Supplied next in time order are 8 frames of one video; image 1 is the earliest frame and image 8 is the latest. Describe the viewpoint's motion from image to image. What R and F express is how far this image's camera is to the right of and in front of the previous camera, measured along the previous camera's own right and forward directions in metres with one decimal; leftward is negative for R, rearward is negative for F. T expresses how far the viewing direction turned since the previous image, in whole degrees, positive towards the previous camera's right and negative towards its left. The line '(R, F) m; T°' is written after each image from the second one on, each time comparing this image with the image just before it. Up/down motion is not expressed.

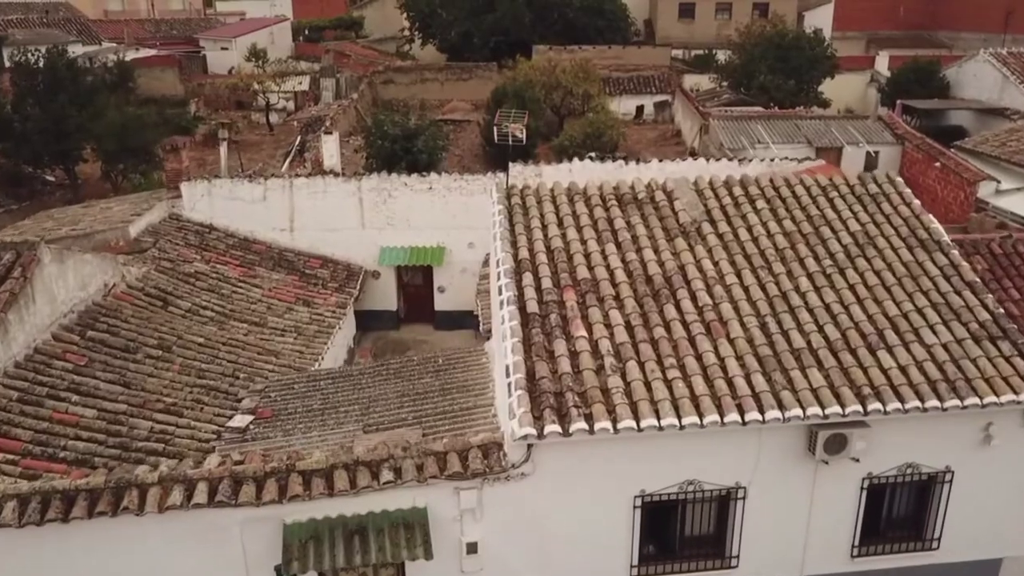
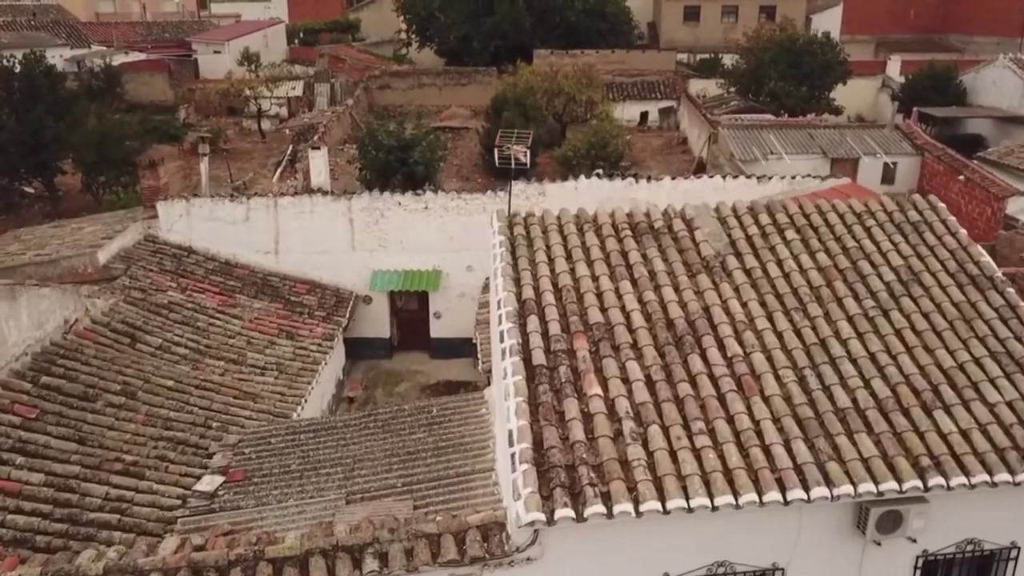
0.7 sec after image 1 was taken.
(0.0, +1.0) m; 0°
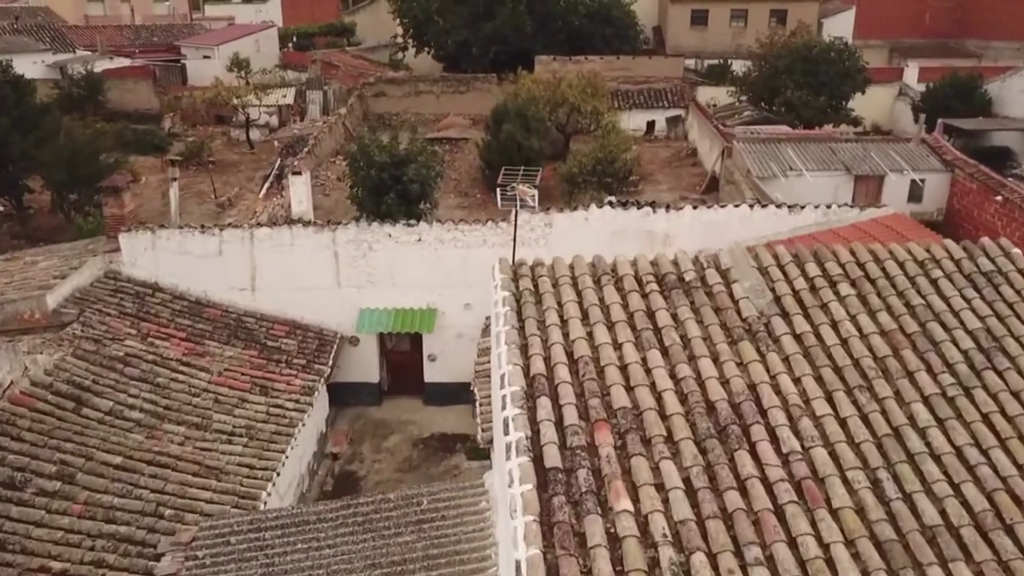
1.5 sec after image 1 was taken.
(-0.1, +1.4) m; 0°
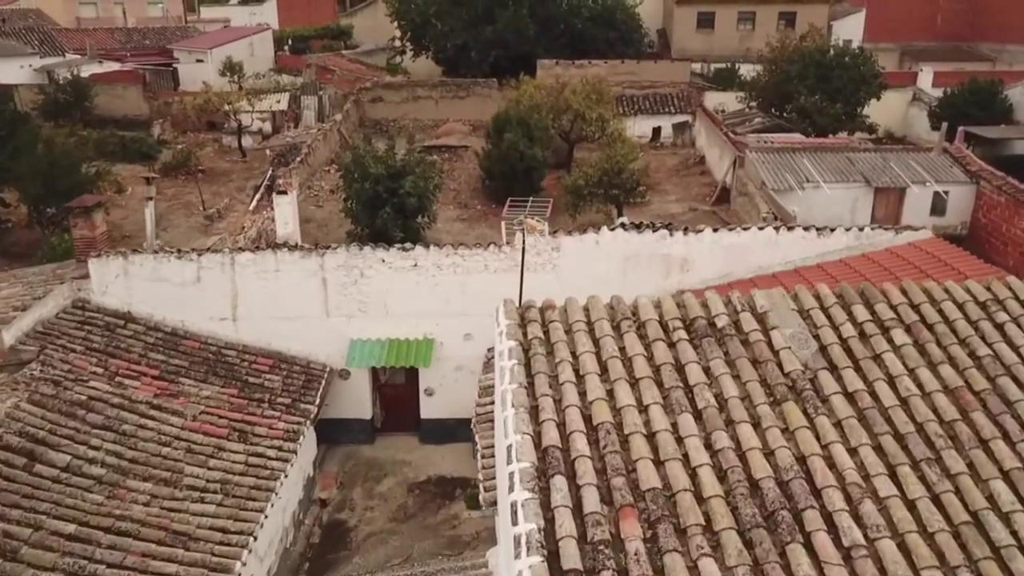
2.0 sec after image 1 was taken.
(-0.1, +1.0) m; 0°
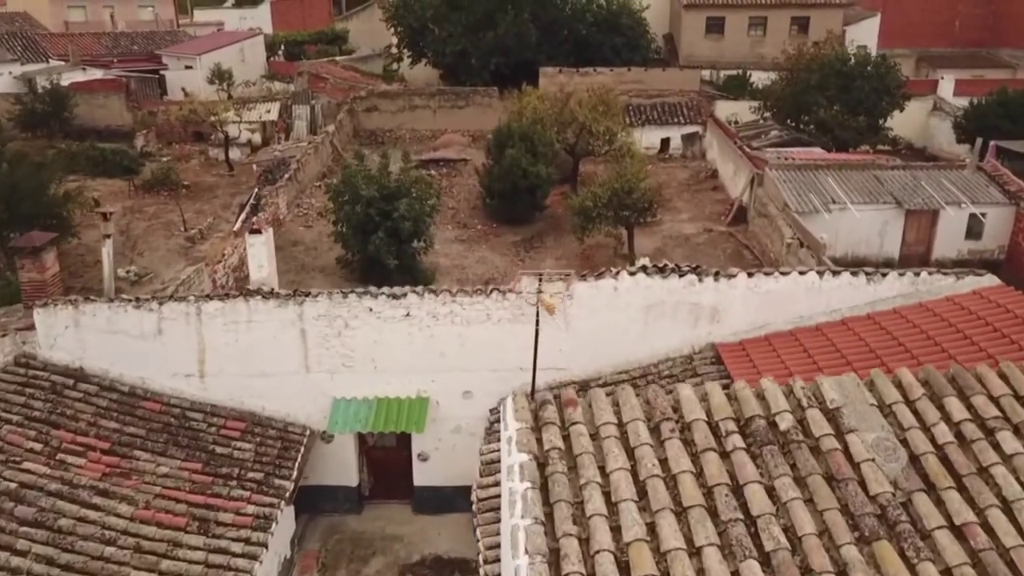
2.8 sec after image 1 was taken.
(-0.1, +1.4) m; 0°
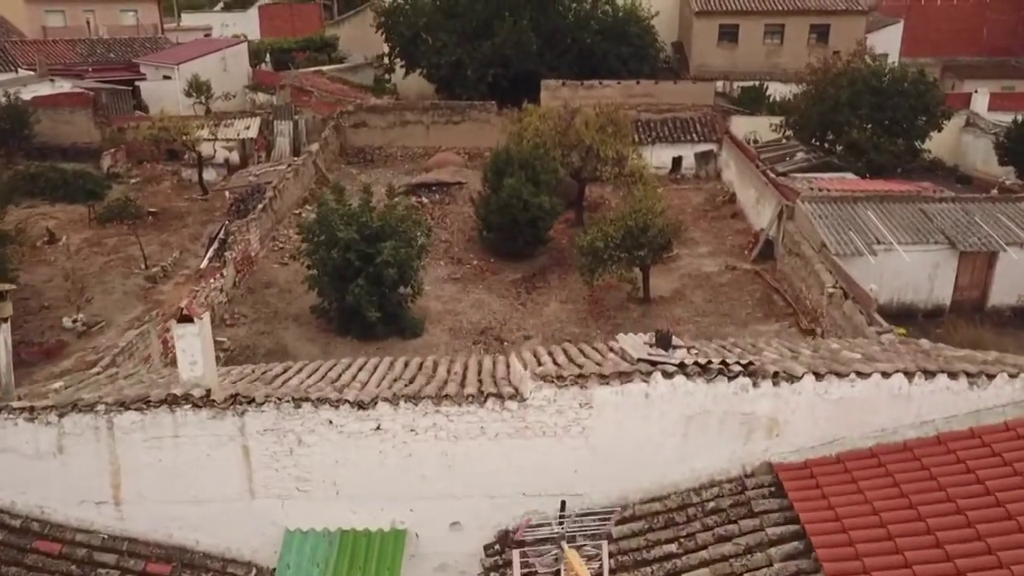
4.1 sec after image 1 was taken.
(0.0, +2.2) m; 0°
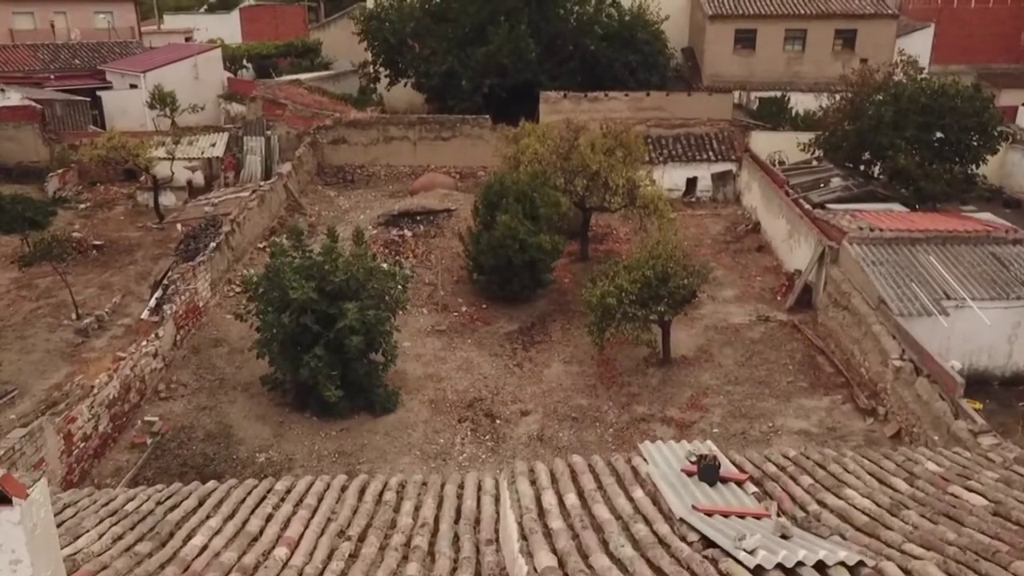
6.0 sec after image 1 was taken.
(+0.1, +2.8) m; 0°
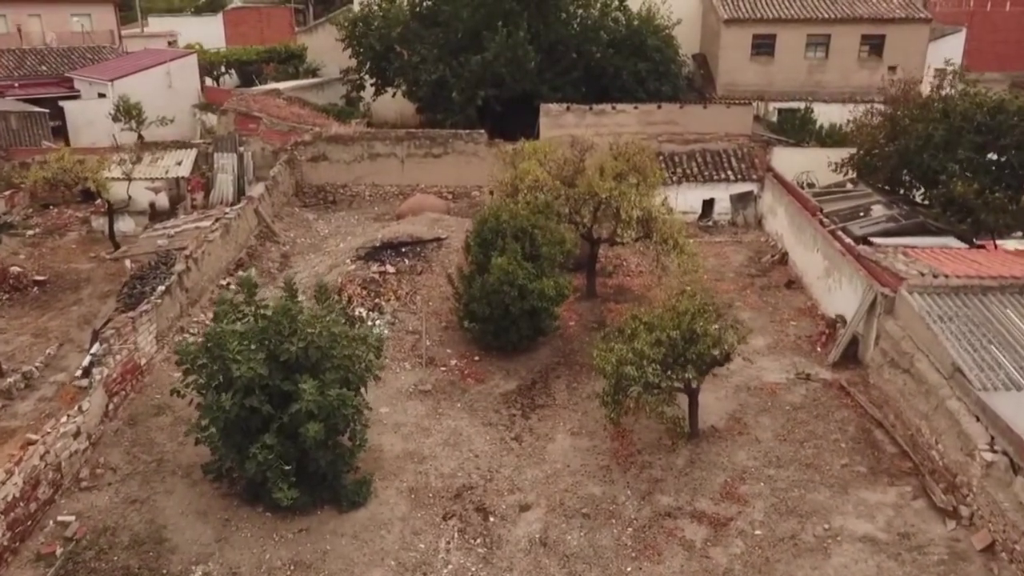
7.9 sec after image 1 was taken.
(0.0, +2.3) m; 0°
